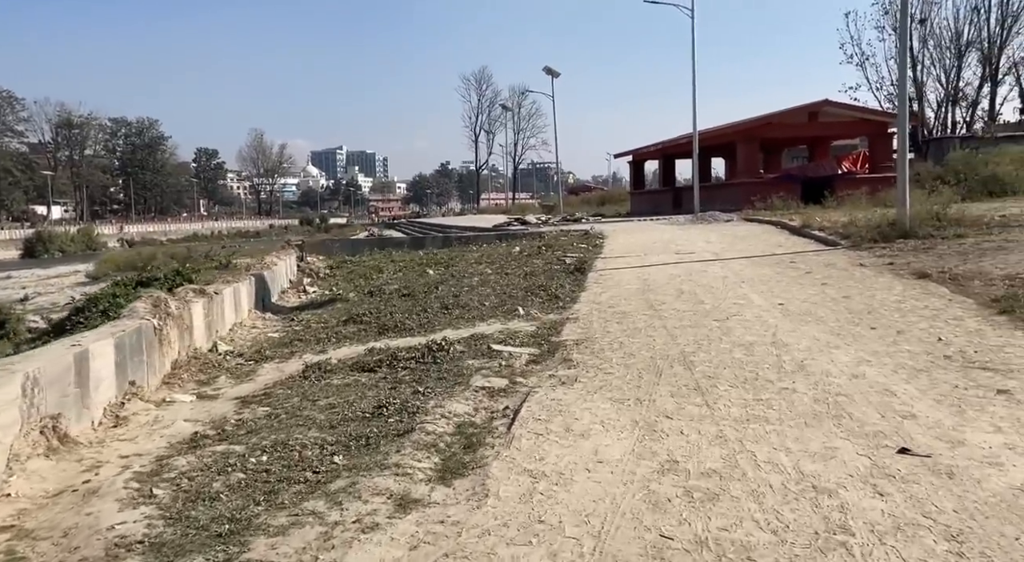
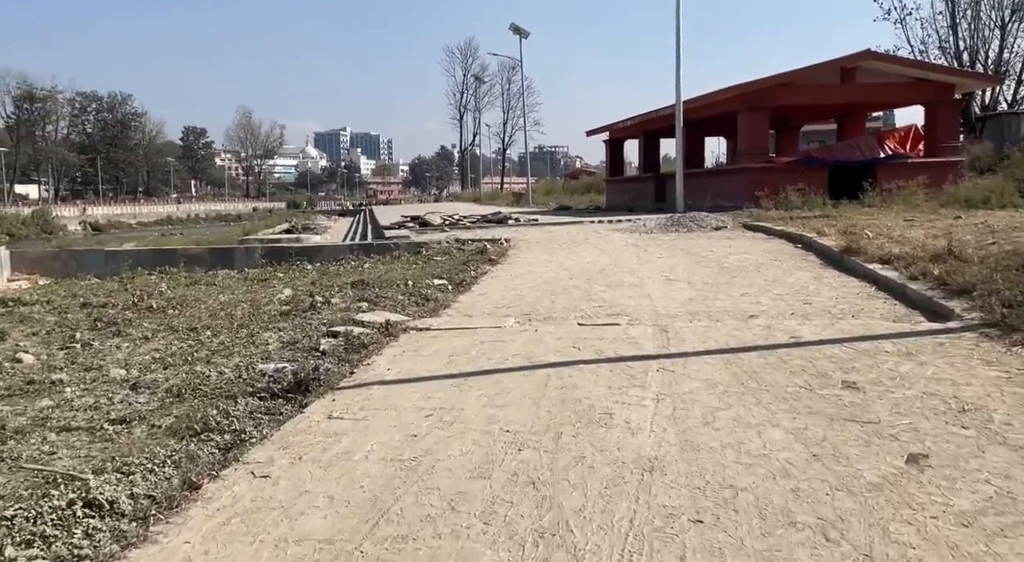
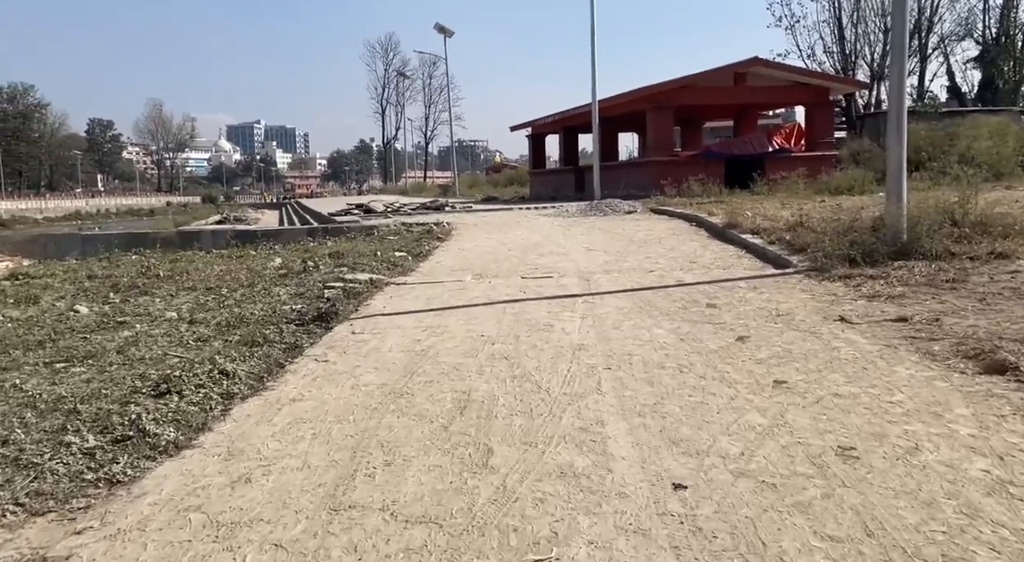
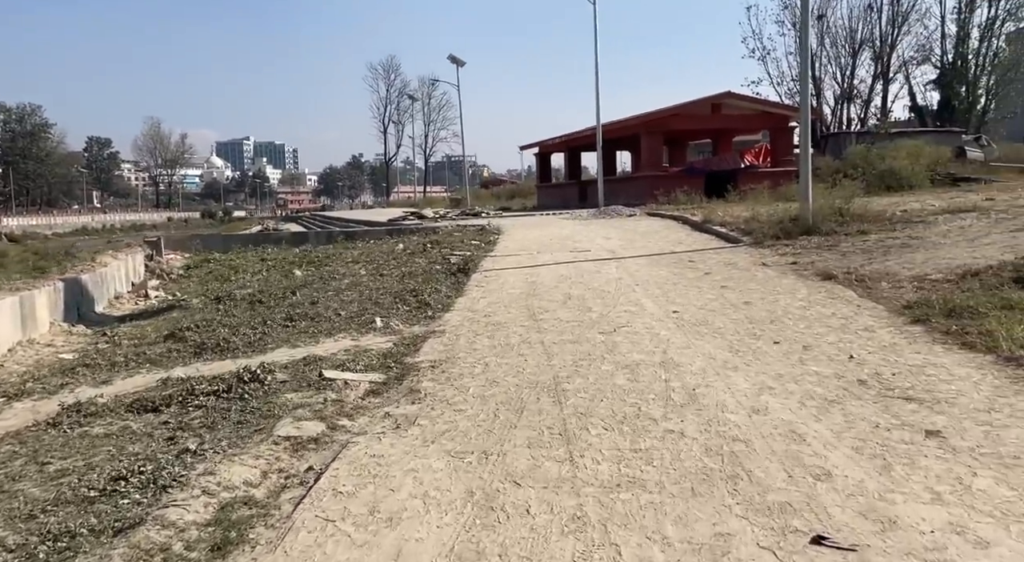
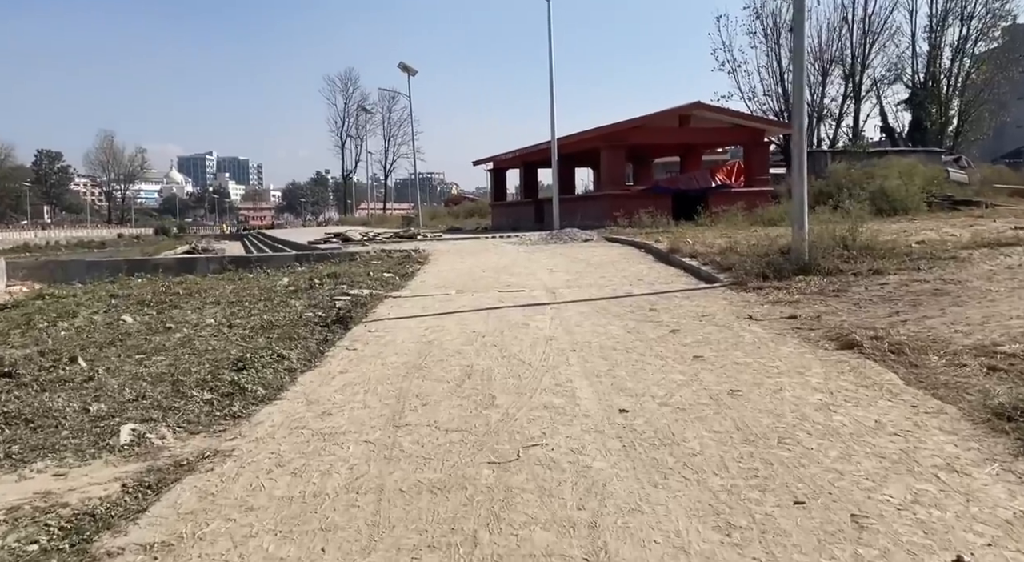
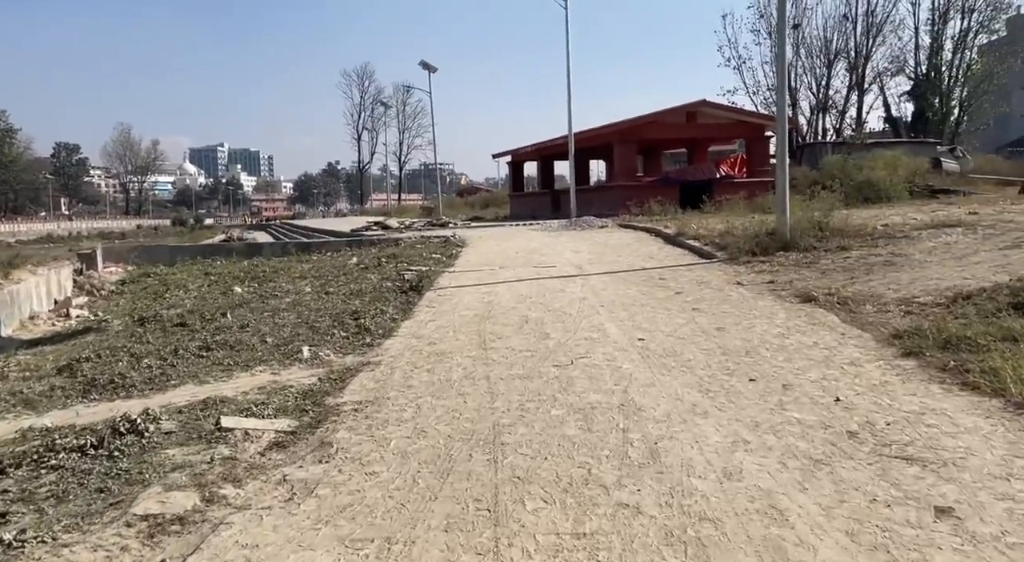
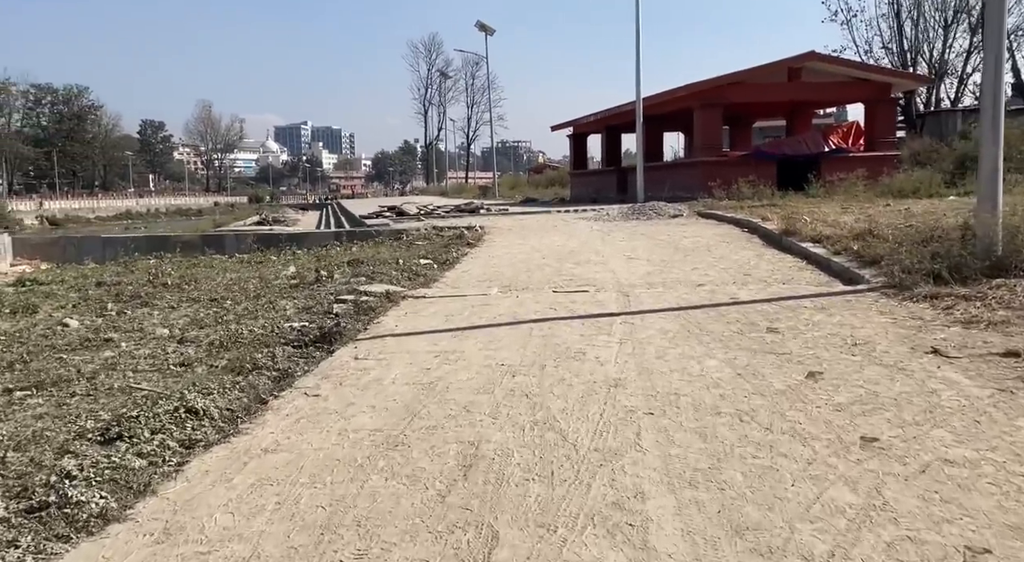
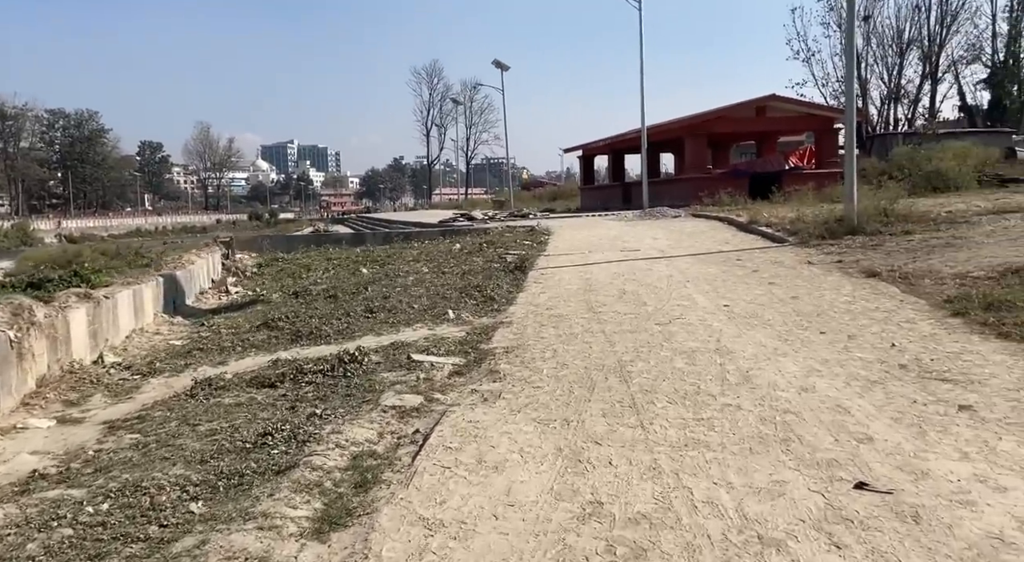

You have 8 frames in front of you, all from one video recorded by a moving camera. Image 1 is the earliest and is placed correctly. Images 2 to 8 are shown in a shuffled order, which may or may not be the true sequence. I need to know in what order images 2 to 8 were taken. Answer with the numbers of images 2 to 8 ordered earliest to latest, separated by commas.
8, 4, 6, 5, 3, 7, 2
